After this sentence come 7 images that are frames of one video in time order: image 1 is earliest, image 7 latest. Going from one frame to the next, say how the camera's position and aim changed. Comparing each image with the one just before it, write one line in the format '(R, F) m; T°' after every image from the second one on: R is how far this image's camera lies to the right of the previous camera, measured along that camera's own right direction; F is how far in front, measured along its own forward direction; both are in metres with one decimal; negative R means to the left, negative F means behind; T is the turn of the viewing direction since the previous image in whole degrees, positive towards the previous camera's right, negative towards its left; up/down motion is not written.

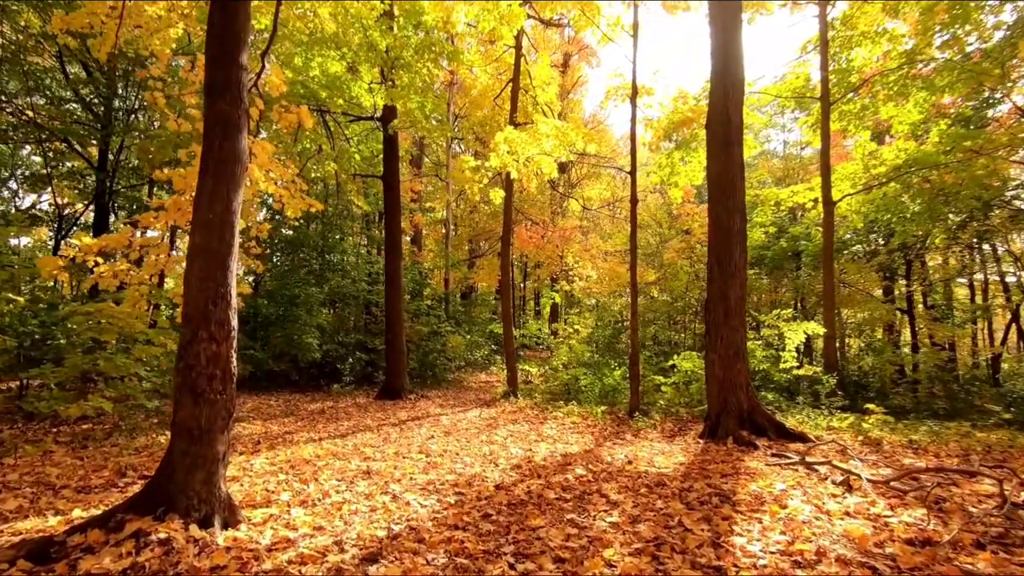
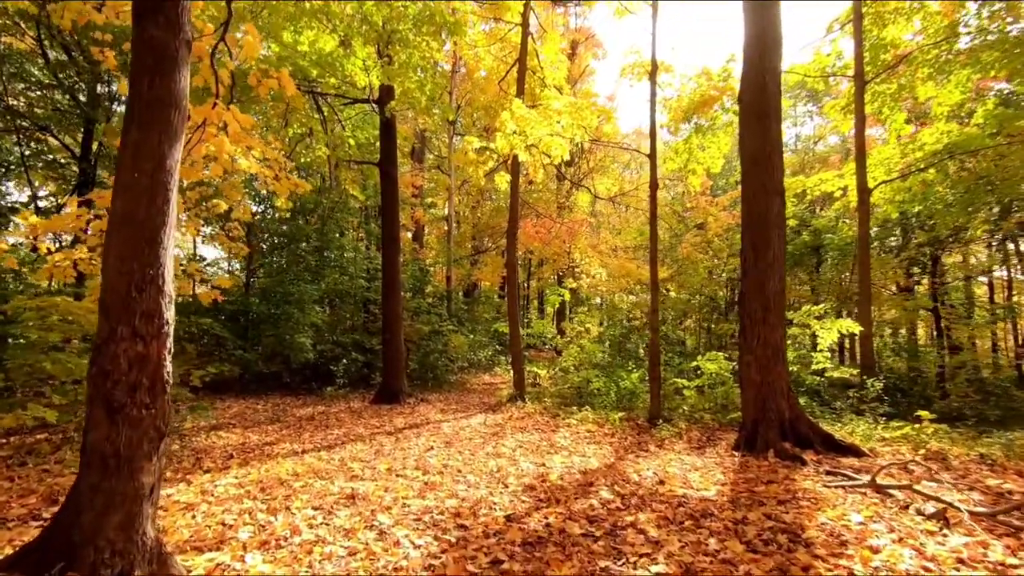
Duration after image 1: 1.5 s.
(-0.1, +0.9) m; 0°
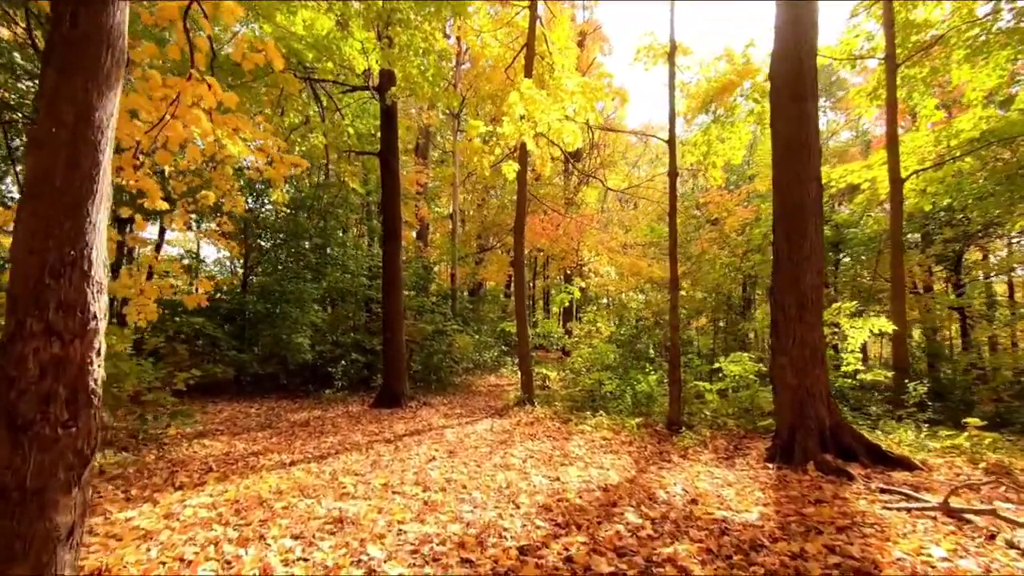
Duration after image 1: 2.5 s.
(-0.1, +0.6) m; -1°
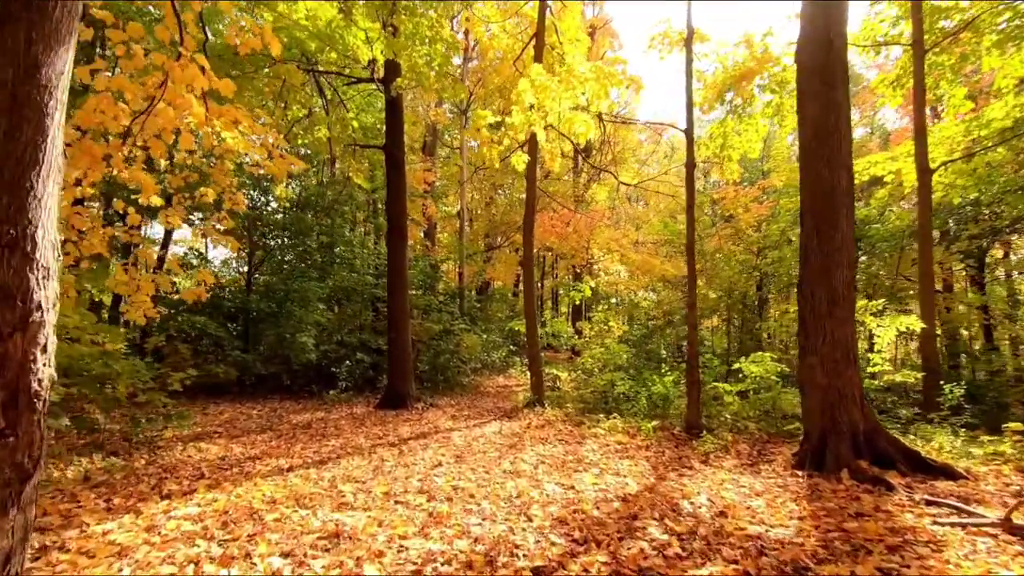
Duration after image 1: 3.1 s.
(0.0, +0.3) m; -1°
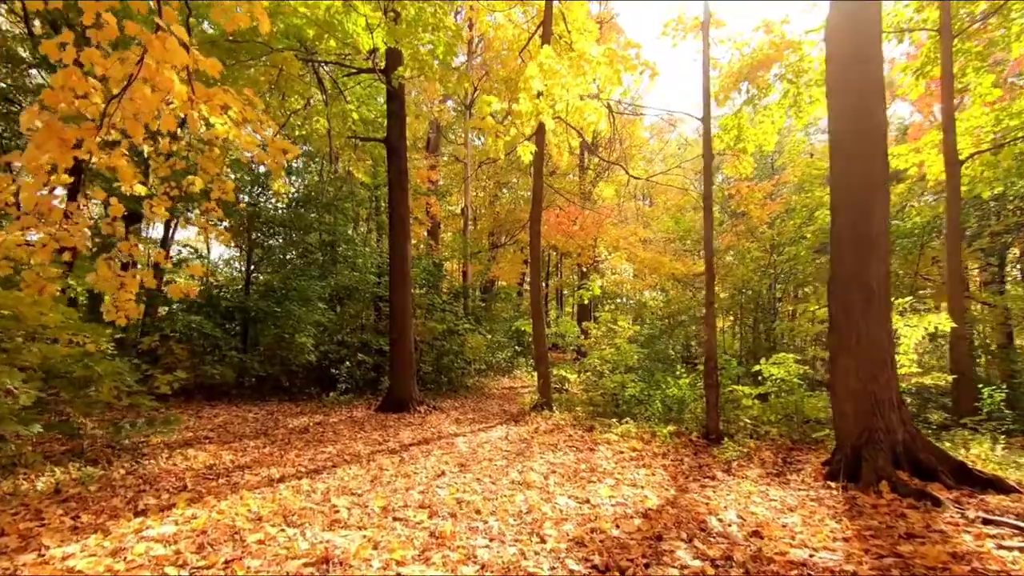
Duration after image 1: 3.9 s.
(0.0, +0.4) m; 0°
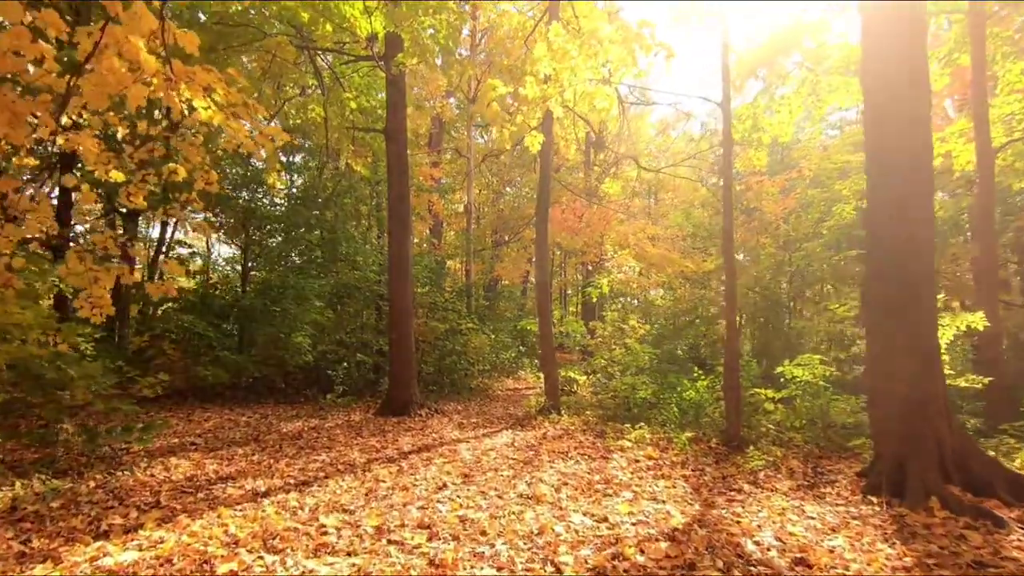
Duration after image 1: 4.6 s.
(0.0, +0.5) m; 0°
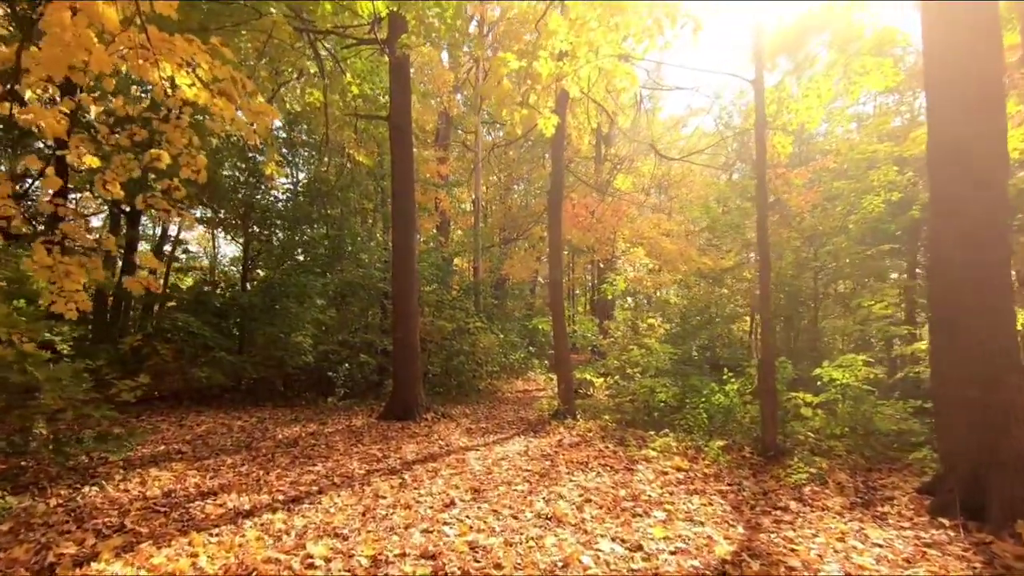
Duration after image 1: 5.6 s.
(-0.1, +0.6) m; -1°
